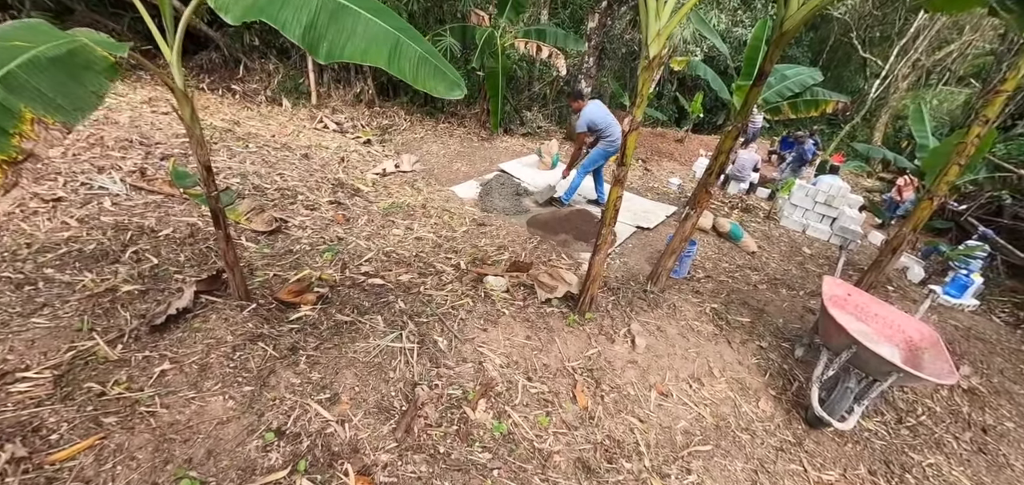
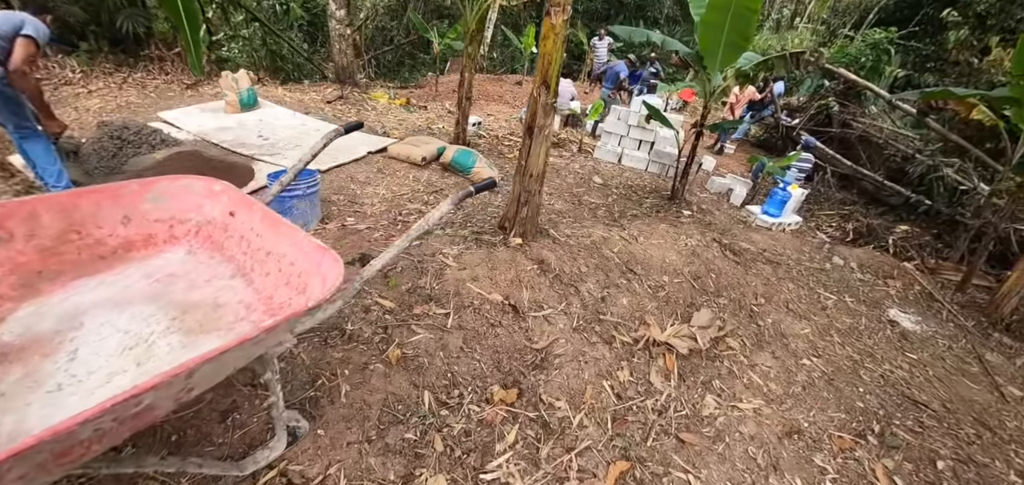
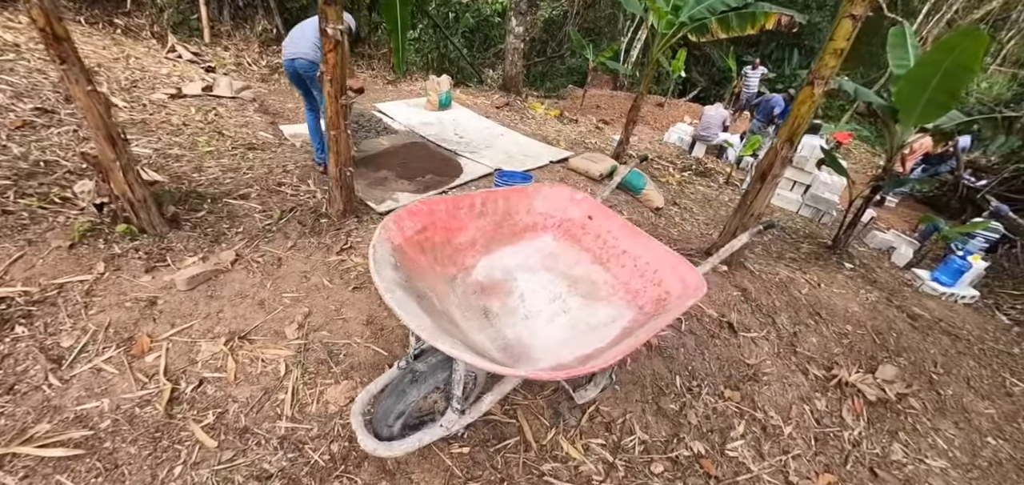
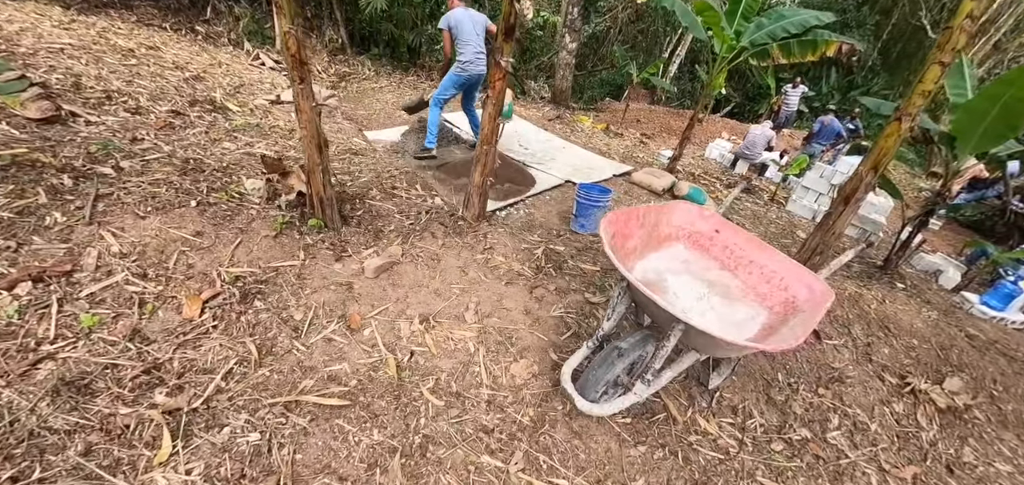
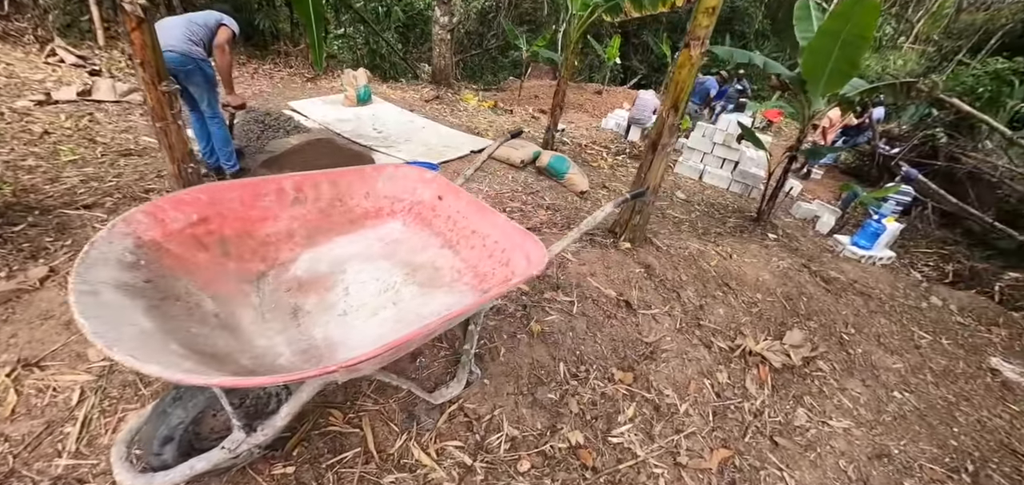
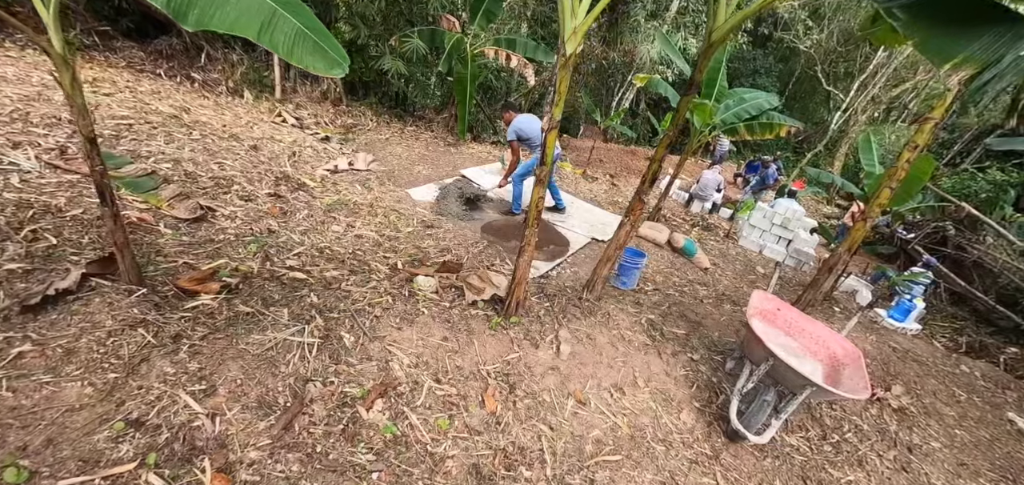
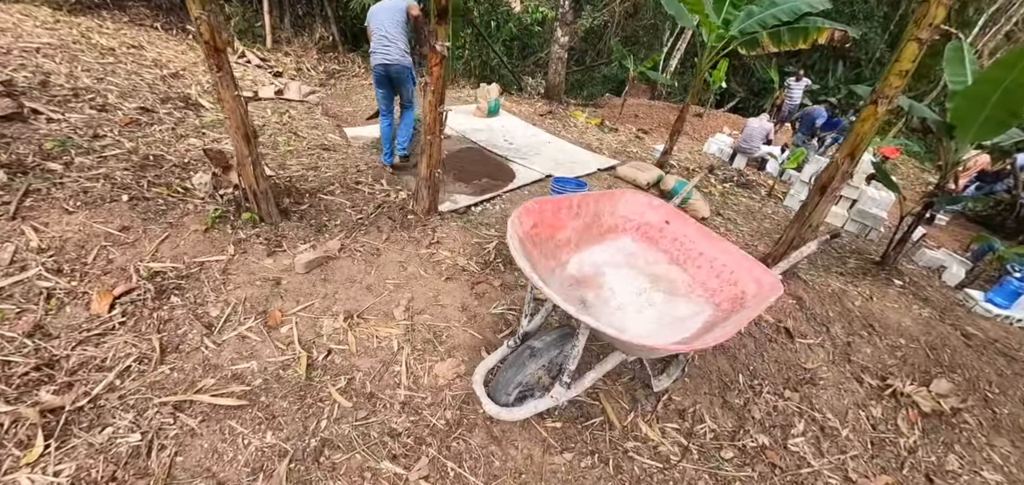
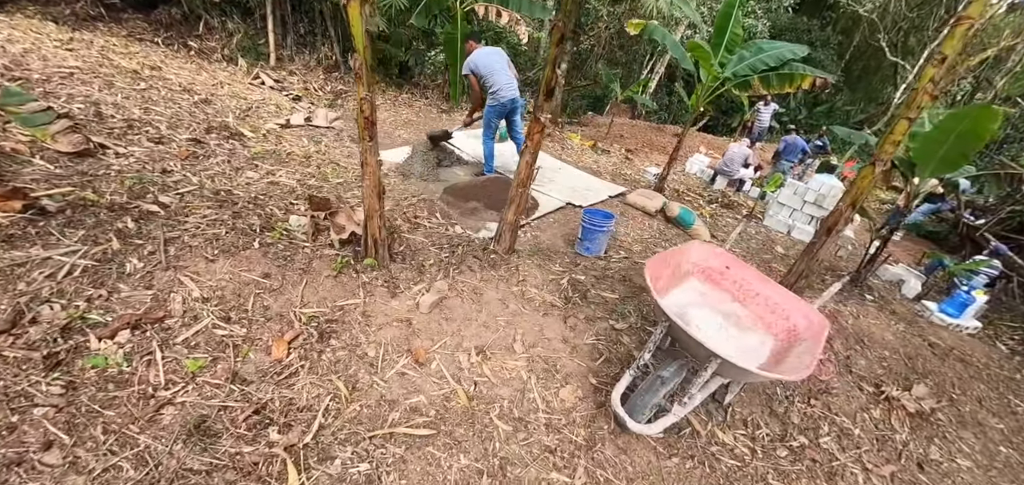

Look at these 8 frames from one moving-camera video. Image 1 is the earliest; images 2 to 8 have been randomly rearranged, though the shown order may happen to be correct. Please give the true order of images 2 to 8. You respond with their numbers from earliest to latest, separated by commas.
6, 8, 4, 7, 3, 5, 2
